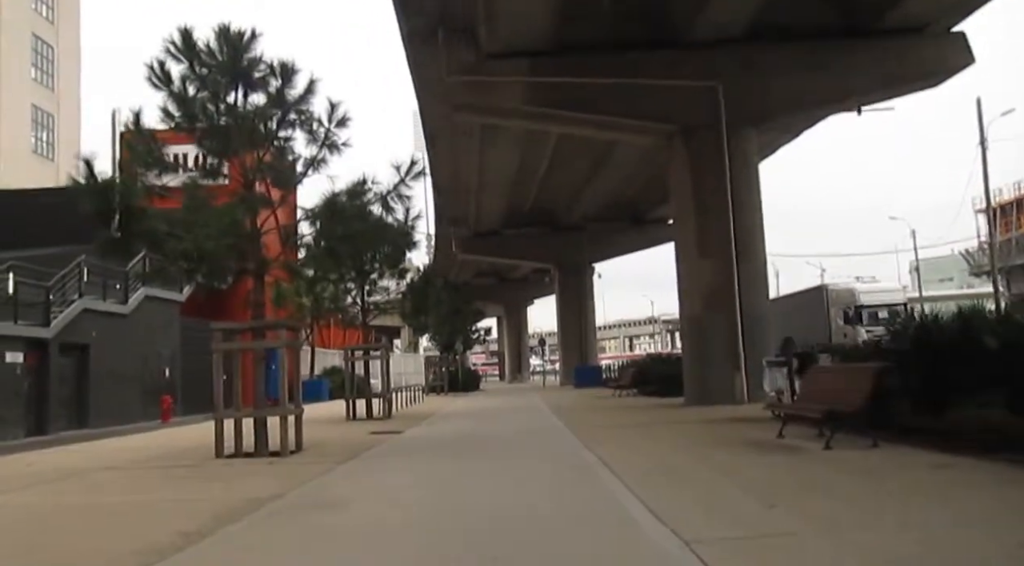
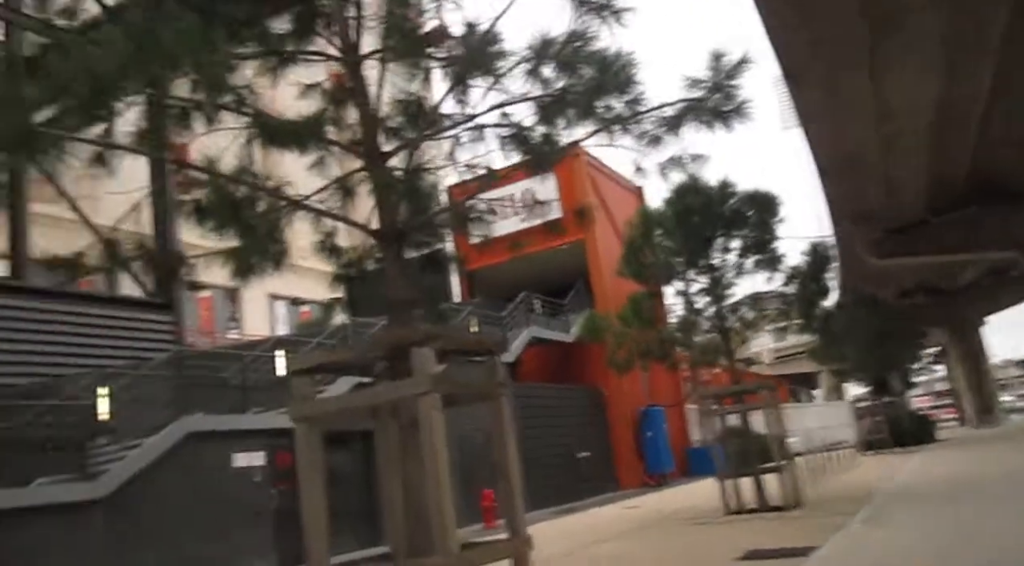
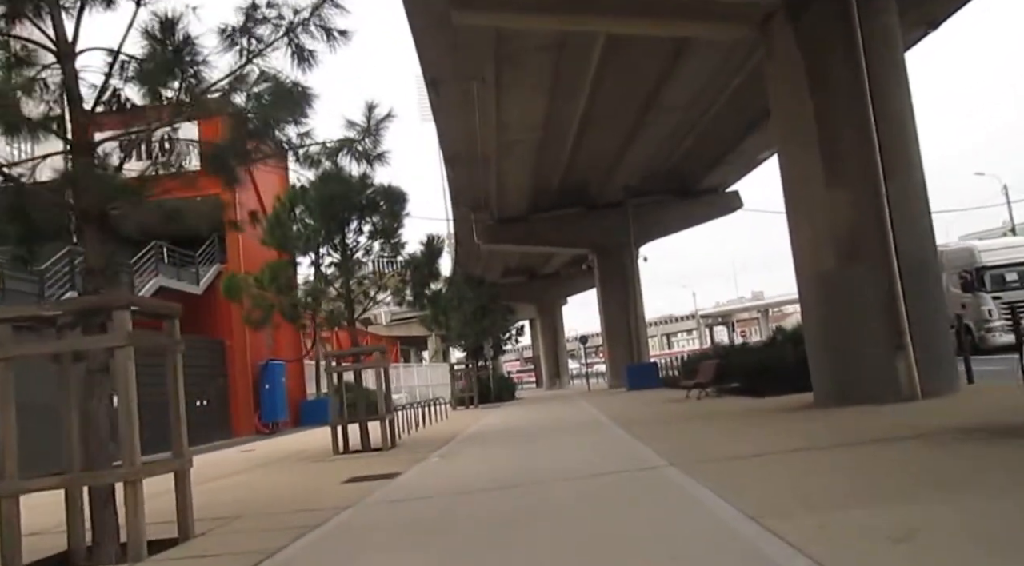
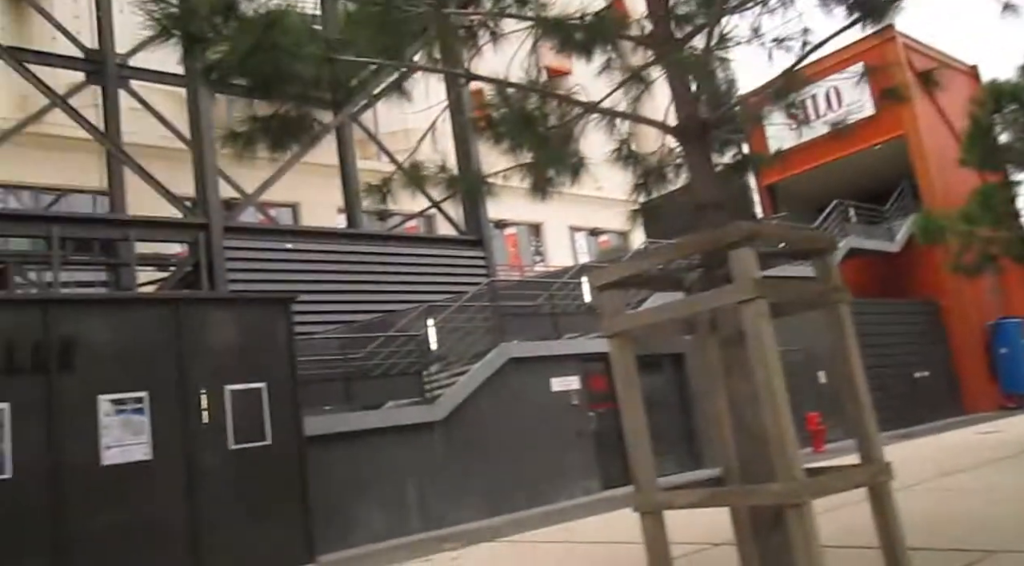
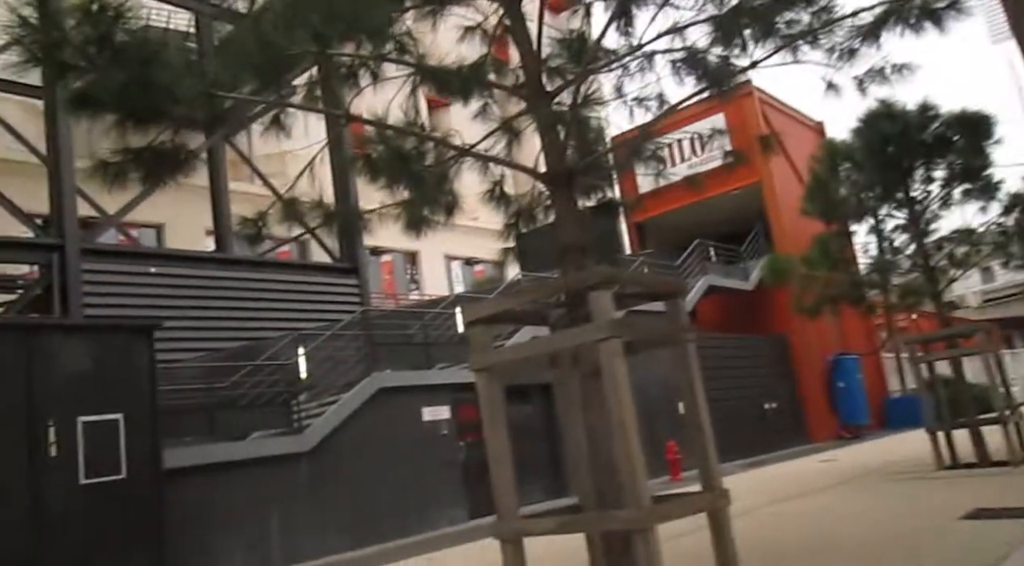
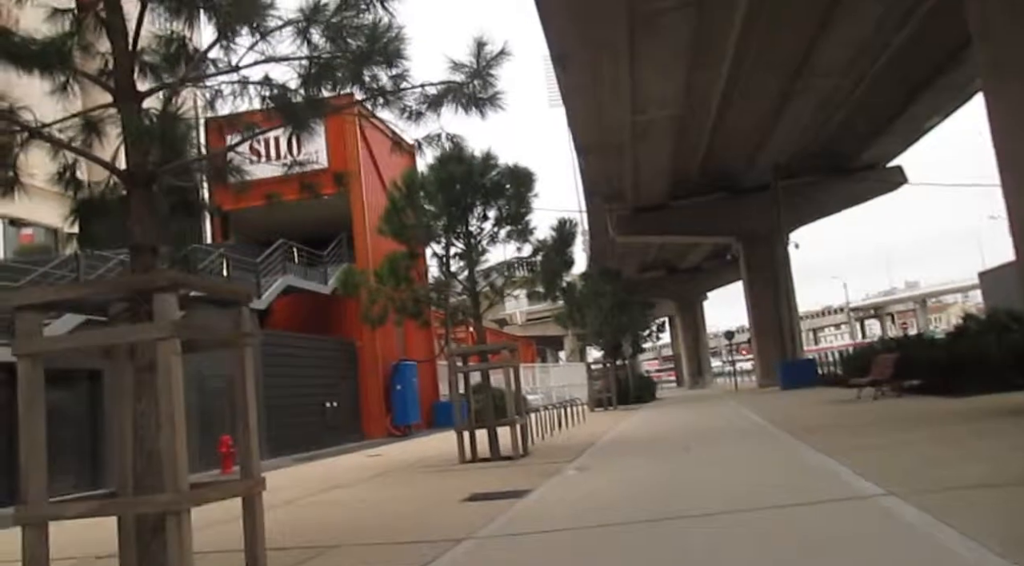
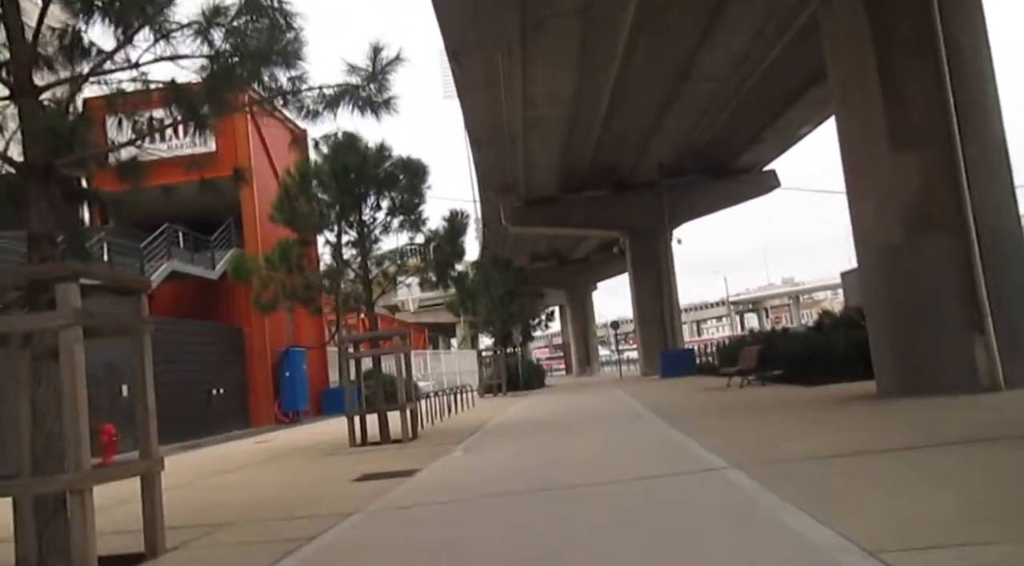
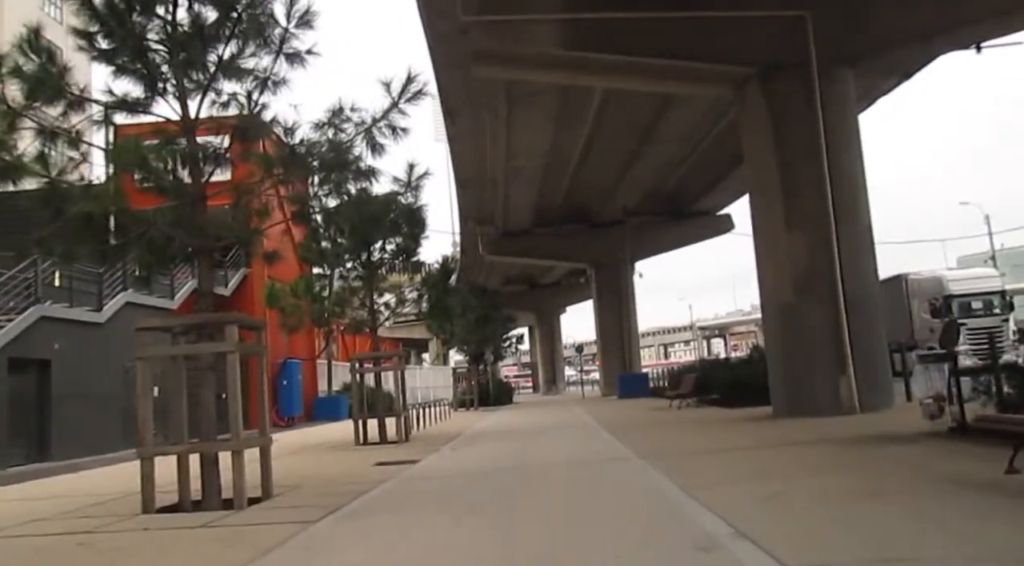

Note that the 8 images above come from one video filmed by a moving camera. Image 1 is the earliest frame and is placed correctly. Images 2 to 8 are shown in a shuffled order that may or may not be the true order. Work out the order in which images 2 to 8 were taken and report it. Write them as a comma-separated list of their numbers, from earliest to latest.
8, 3, 7, 6, 2, 5, 4
